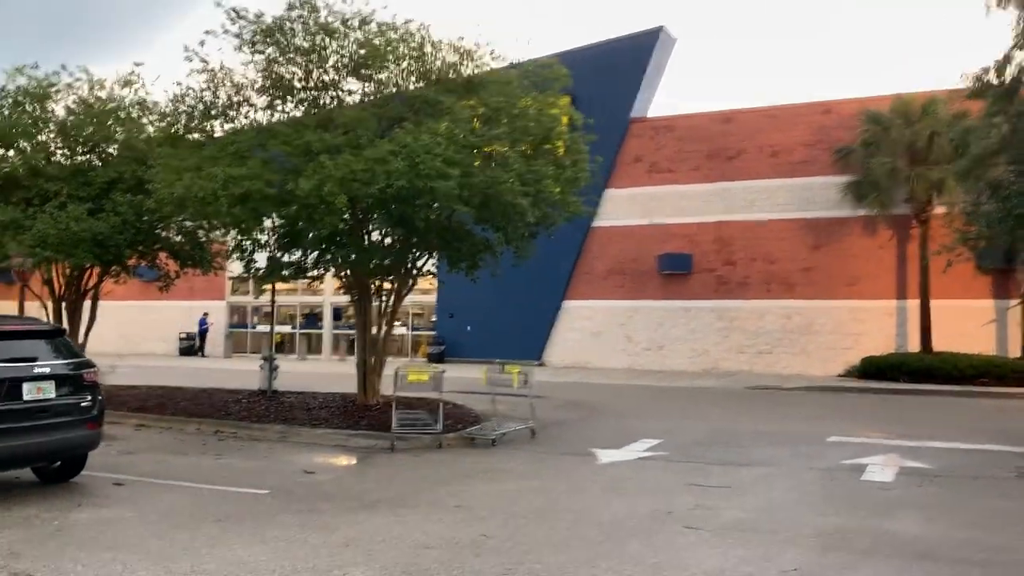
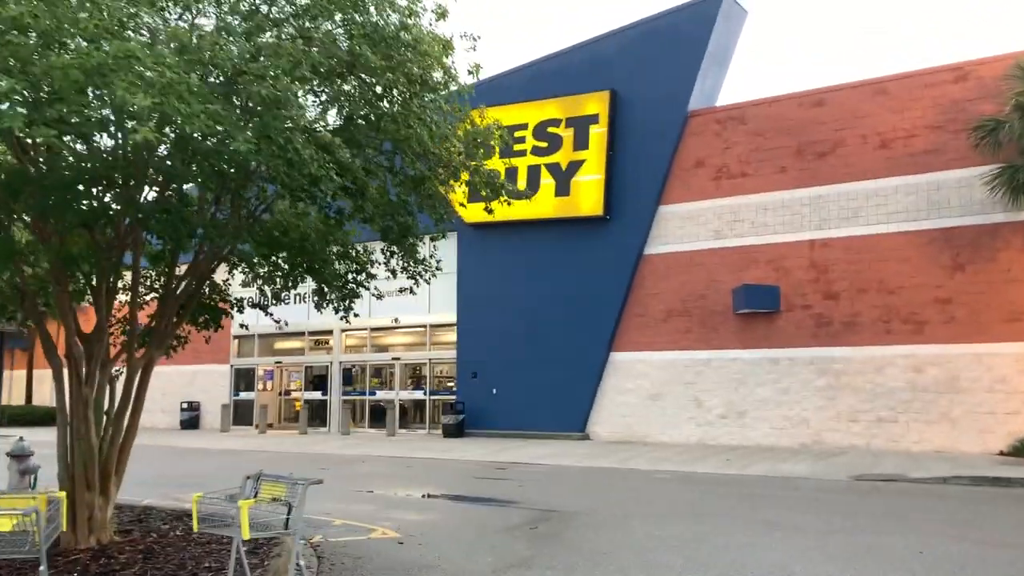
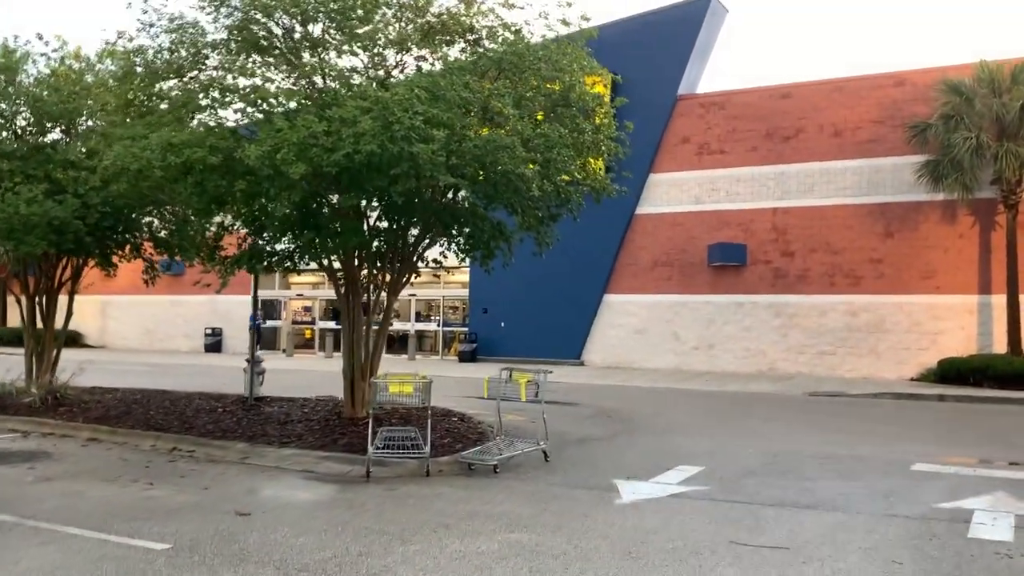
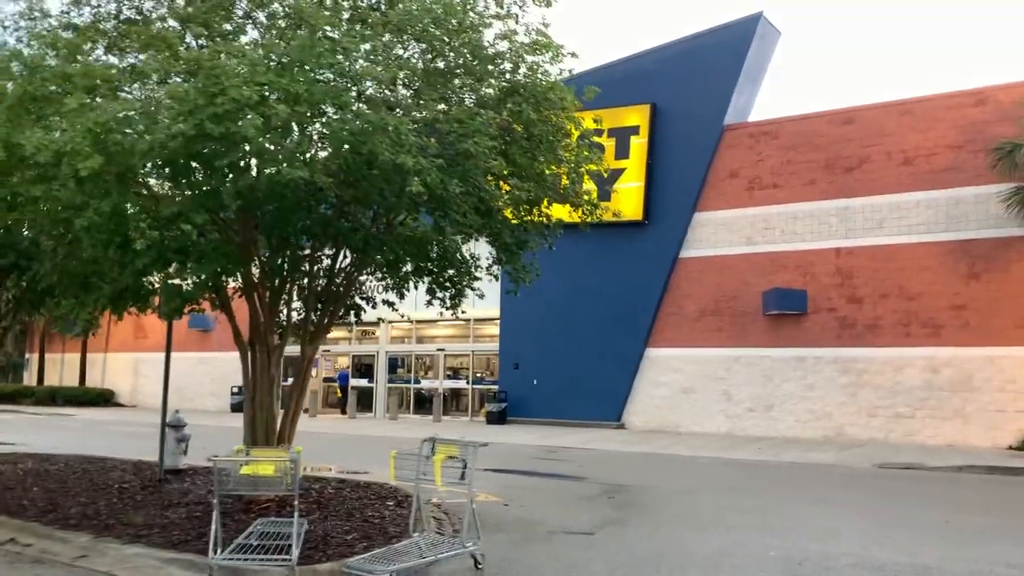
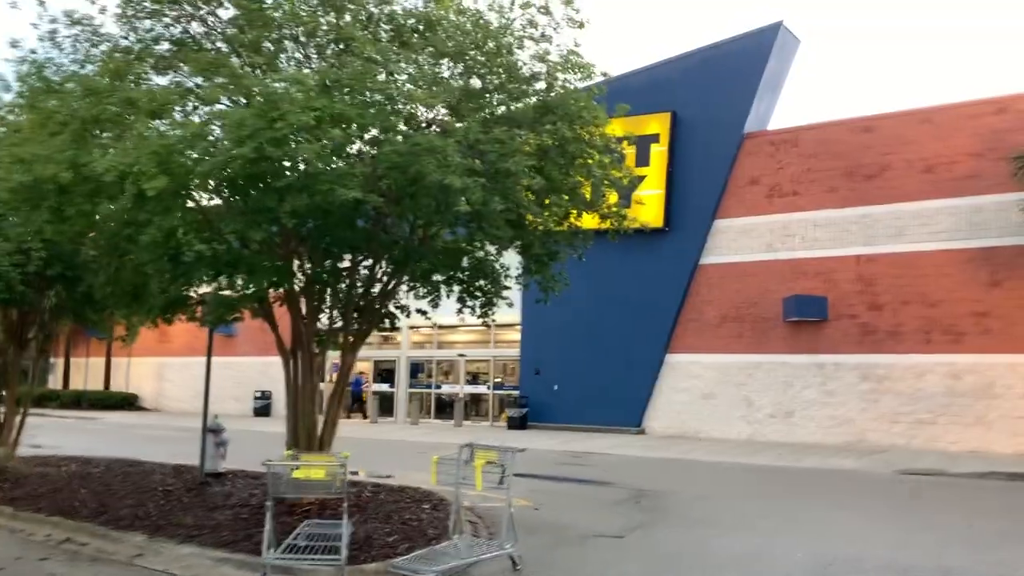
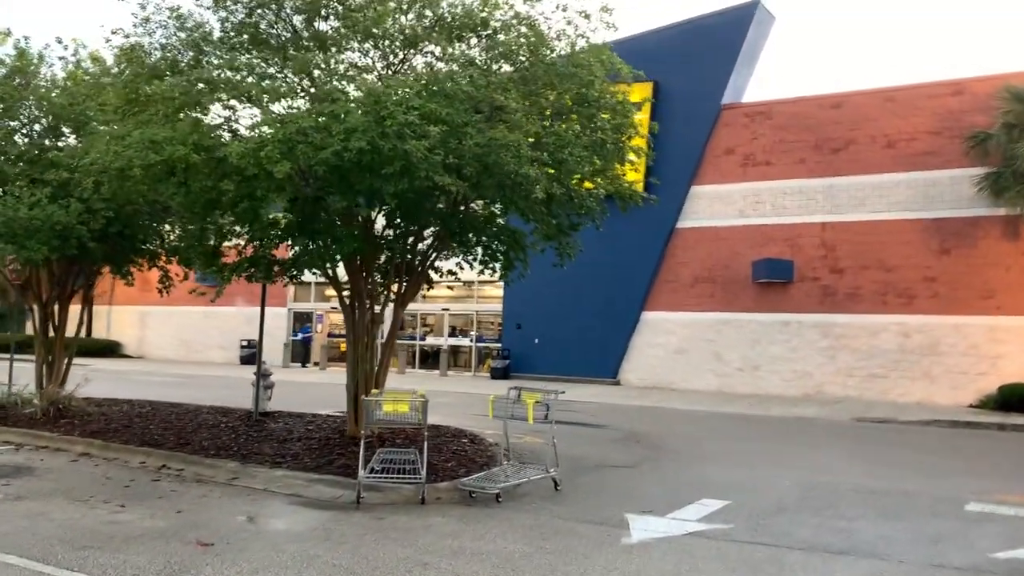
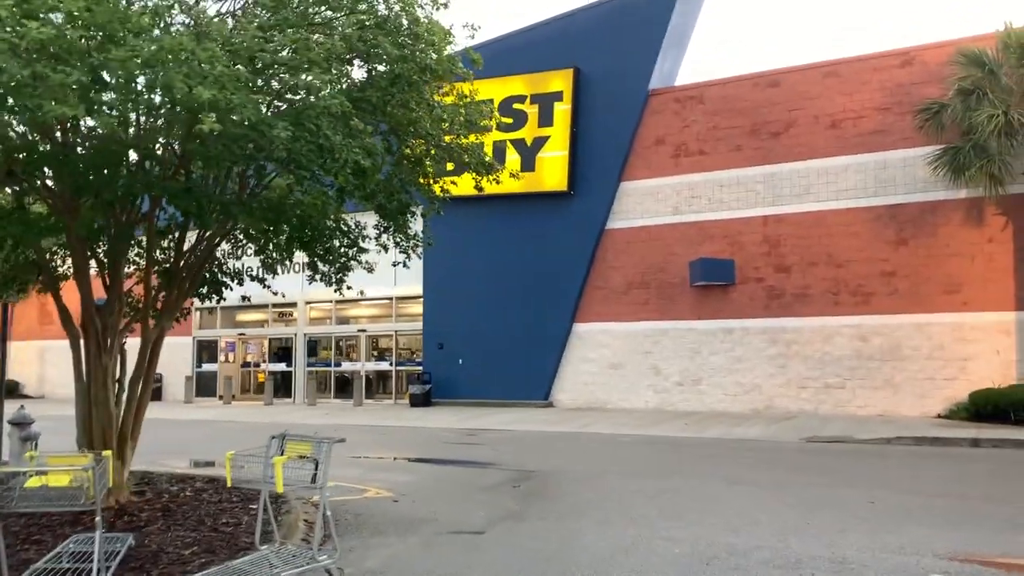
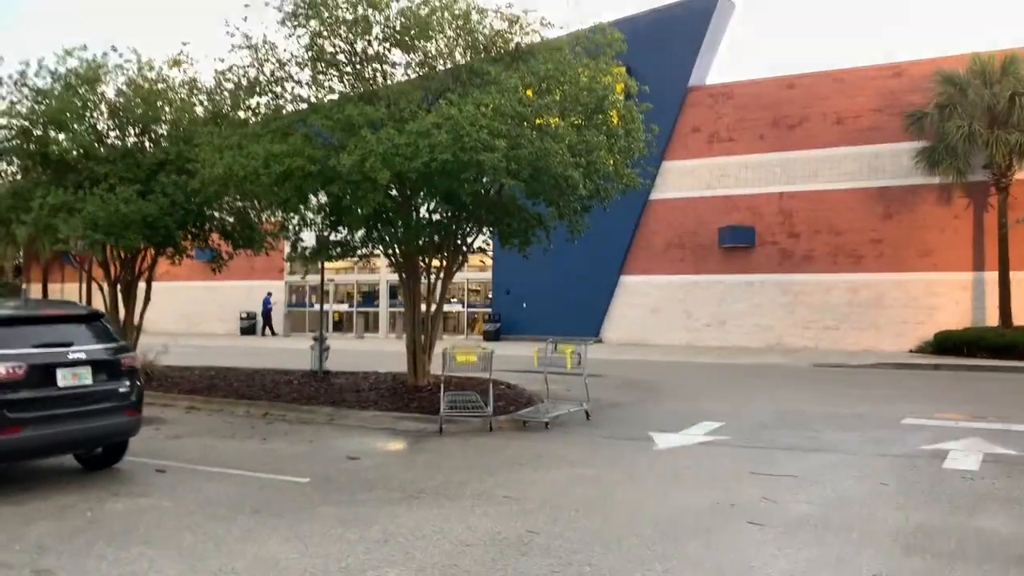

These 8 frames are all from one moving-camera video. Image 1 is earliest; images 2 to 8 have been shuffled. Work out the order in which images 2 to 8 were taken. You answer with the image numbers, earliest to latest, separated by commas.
8, 3, 6, 5, 4, 7, 2
